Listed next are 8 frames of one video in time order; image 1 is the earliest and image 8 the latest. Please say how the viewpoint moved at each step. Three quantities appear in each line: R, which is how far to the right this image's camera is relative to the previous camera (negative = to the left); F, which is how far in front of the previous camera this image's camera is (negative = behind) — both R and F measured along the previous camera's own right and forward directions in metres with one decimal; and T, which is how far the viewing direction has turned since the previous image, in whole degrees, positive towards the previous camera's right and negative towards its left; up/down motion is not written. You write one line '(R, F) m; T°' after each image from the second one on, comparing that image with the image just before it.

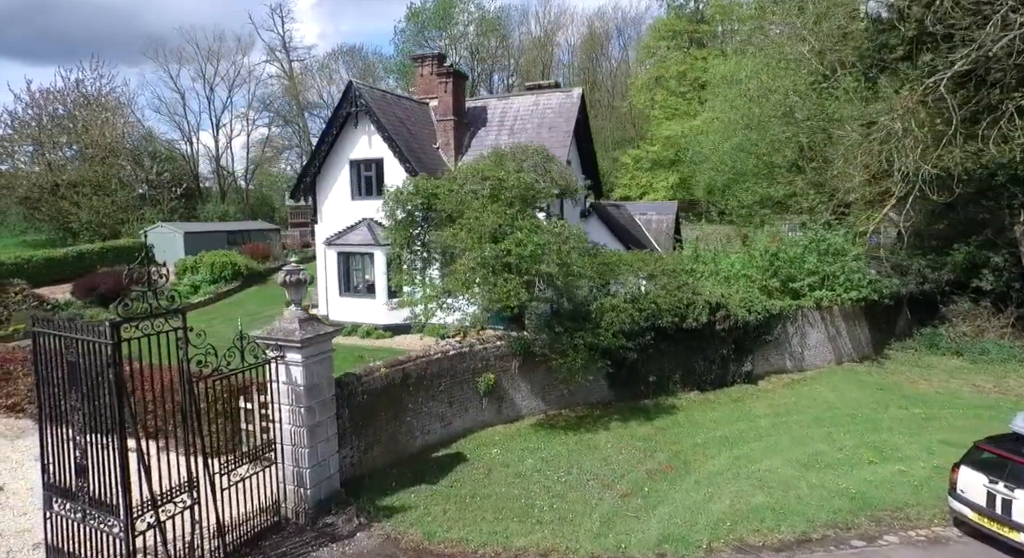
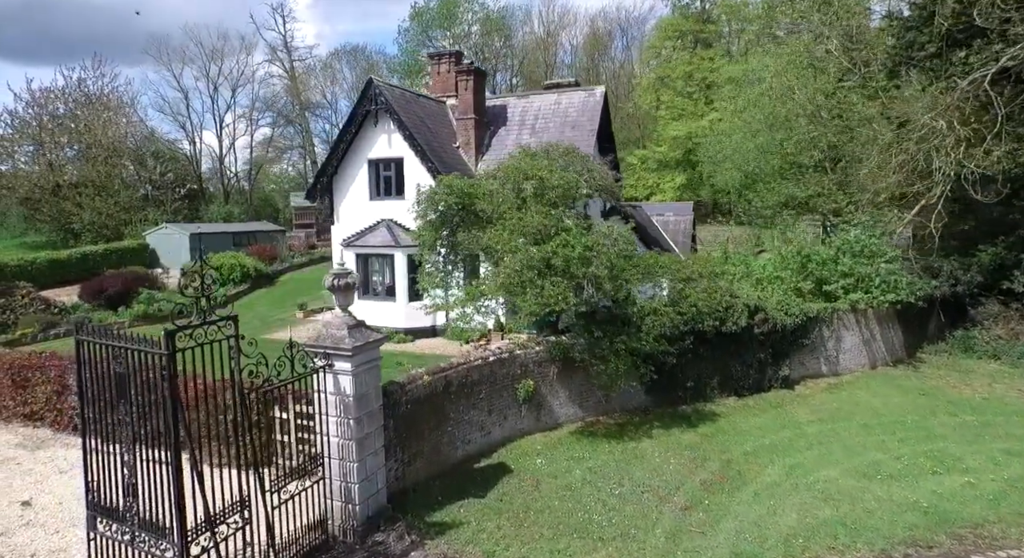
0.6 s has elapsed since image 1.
(-1.0, +0.5) m; +1°
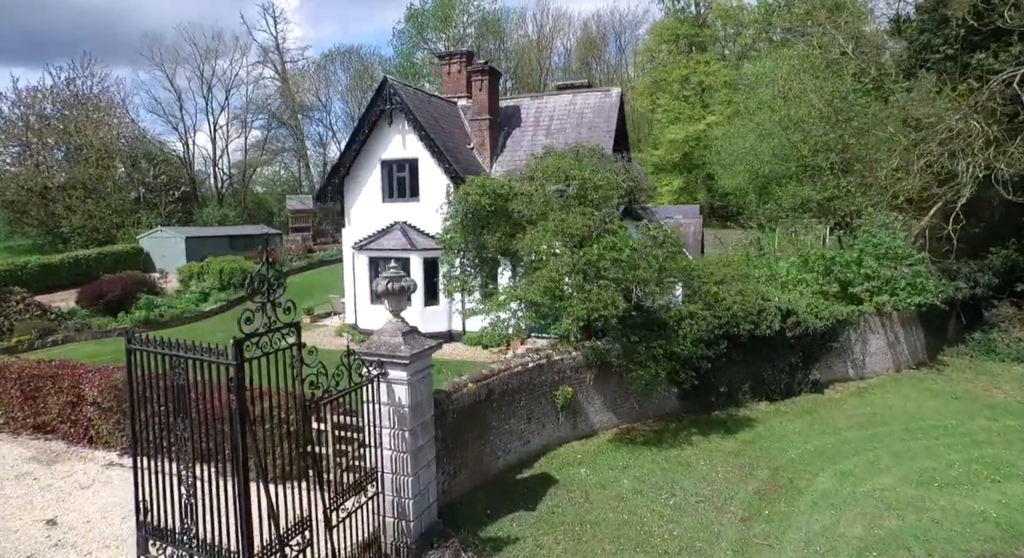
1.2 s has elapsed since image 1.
(-1.2, +0.5) m; +2°
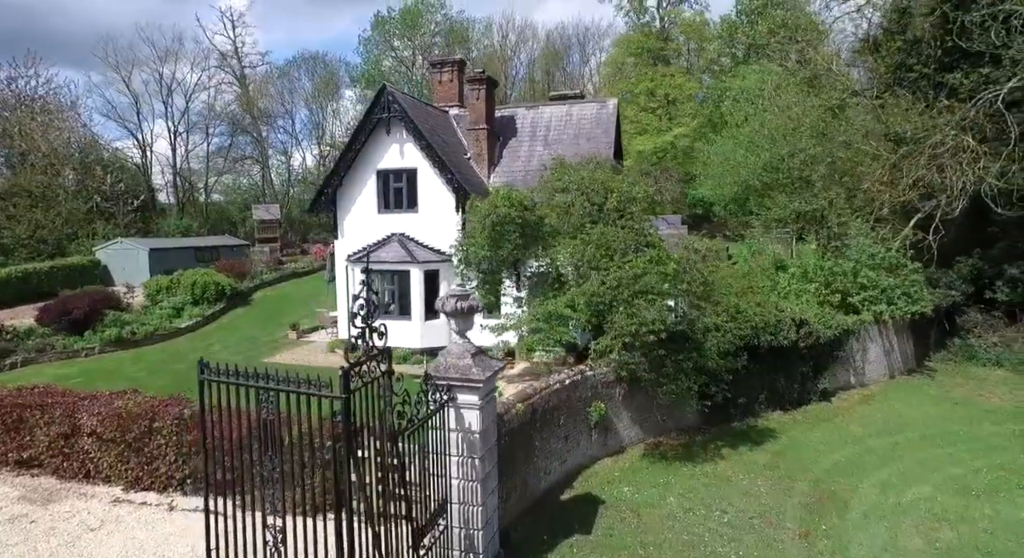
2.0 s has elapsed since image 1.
(-1.7, +0.4) m; +5°
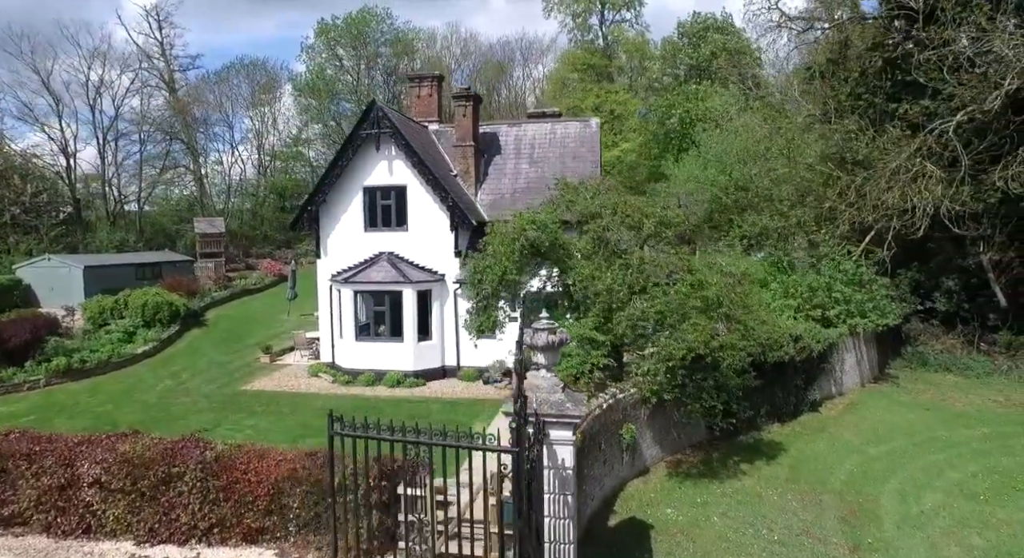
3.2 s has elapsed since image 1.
(-2.3, +0.3) m; +7°
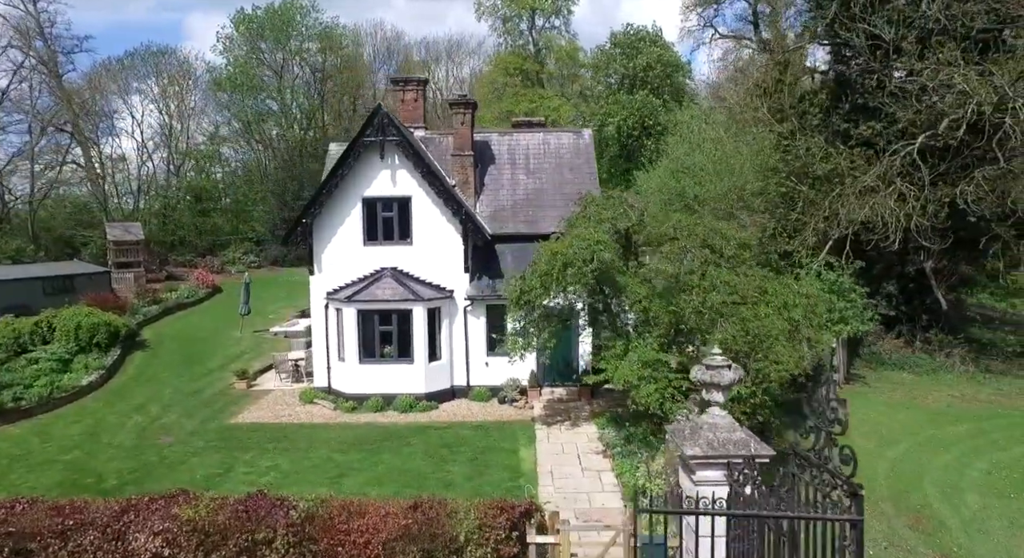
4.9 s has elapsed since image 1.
(-3.9, +1.0) m; +11°
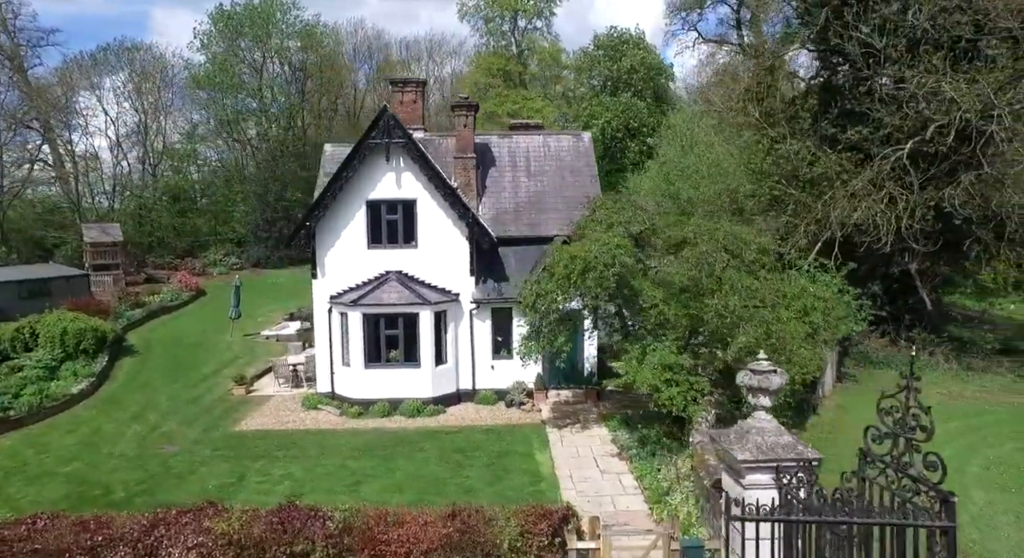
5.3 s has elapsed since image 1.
(-1.1, 0.0) m; +3°
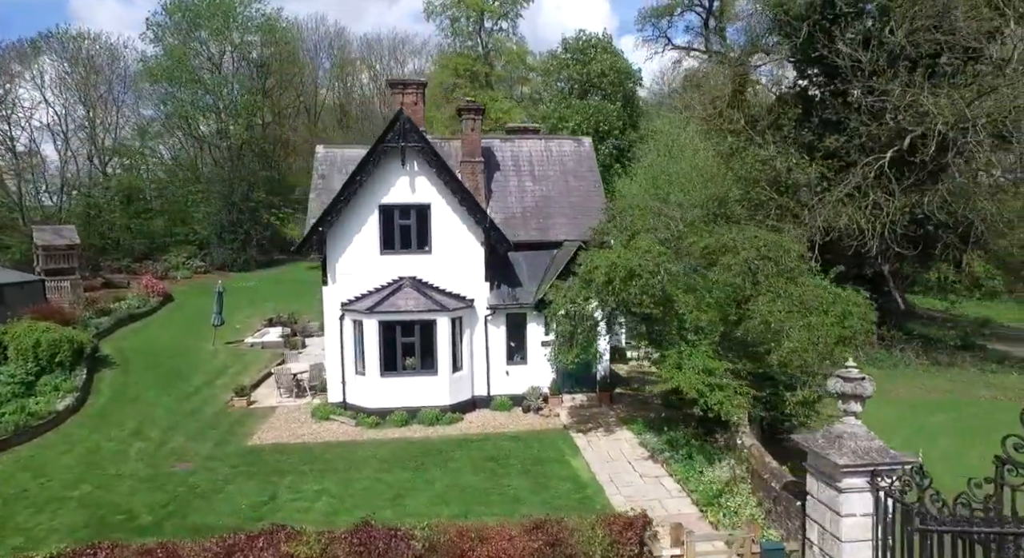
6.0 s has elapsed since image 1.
(-2.3, +0.2) m; +6°
